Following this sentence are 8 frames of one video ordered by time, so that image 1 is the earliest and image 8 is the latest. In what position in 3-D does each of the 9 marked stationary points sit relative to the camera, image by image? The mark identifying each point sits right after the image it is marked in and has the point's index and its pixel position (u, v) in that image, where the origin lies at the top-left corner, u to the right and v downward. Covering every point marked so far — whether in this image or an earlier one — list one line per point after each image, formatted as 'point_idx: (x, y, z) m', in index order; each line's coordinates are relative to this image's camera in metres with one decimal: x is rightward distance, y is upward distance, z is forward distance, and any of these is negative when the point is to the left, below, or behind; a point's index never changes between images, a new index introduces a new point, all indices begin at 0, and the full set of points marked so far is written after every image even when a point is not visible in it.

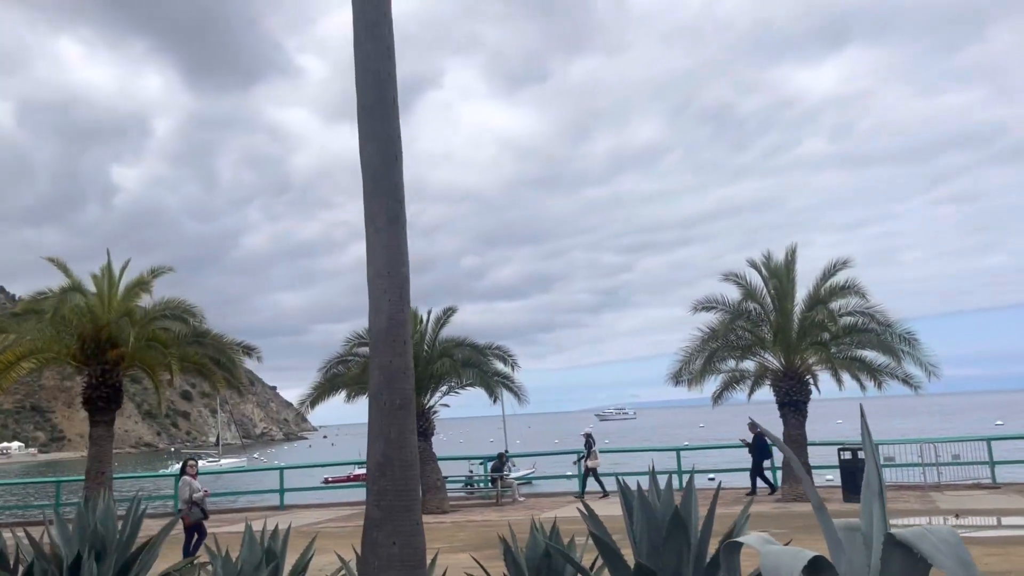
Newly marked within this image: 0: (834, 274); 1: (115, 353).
0: (+6.2, +0.3, +15.9) m
1: (-7.1, -1.2, +14.7) m
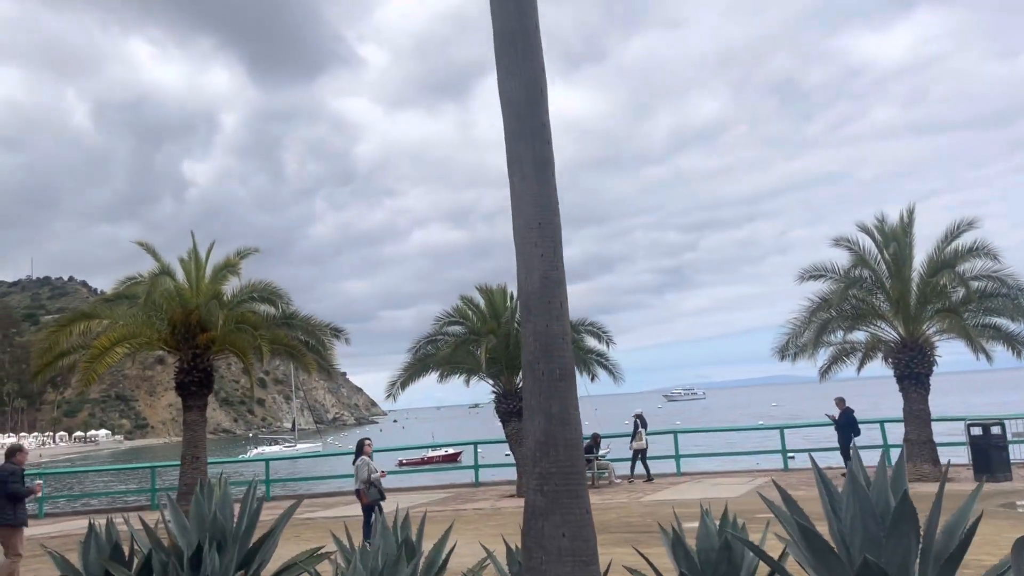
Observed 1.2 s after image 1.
0: (+7.9, +0.9, +14.6) m
1: (-5.4, -0.9, +14.6) m
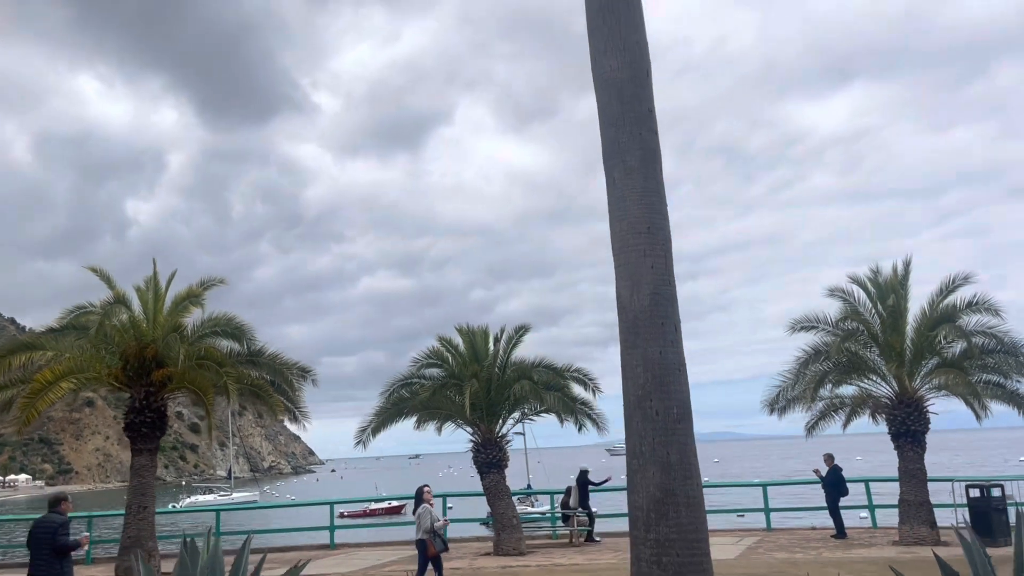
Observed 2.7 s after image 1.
0: (+7.6, 0.0, +14.3) m
1: (-5.7, -1.4, +13.3) m
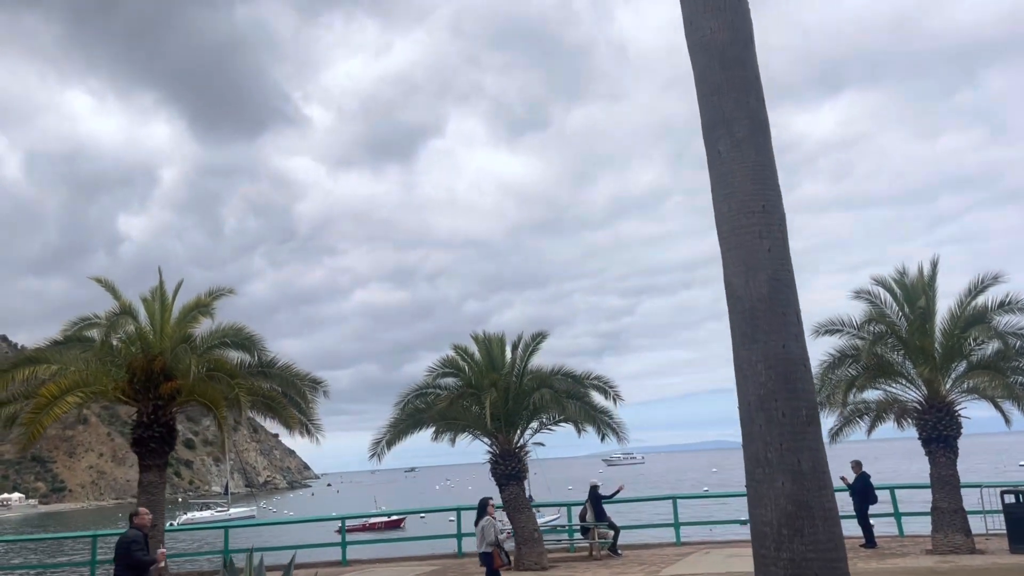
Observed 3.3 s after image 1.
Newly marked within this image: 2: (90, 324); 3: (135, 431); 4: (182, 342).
0: (+7.9, 0.0, +14.0) m
1: (-5.3, -1.5, +12.9) m
2: (-6.8, -0.6, +13.3) m
3: (-6.0, -2.3, +13.1) m
4: (-5.2, -0.8, +13.1) m
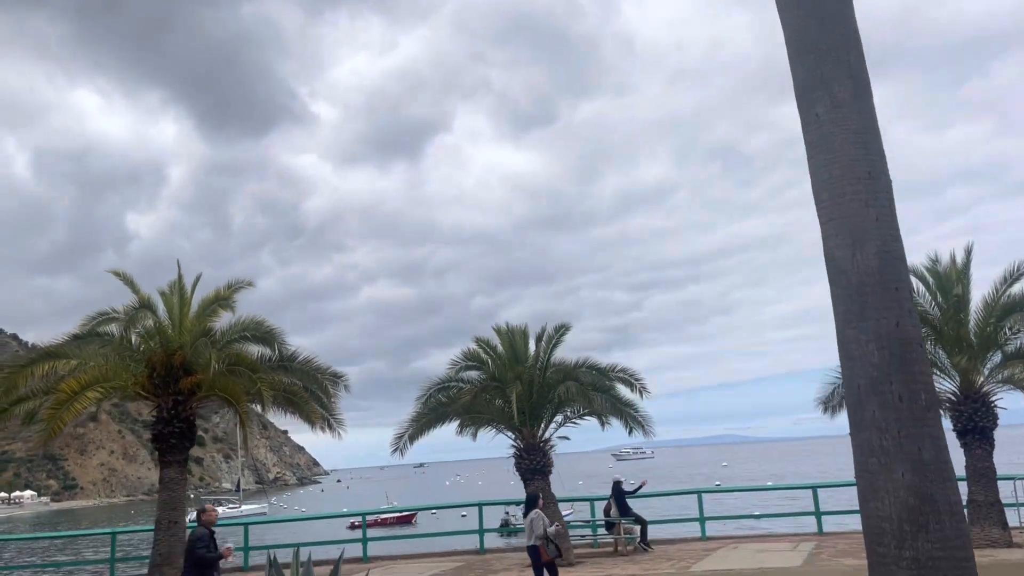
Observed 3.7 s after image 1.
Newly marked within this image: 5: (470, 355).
0: (+8.3, +0.2, +13.7) m
1: (-4.9, -1.4, +12.7) m
2: (-6.4, -0.5, +13.1) m
3: (-5.6, -2.2, +12.9) m
4: (-4.8, -0.7, +12.9) m
5: (-0.7, -1.2, +14.4) m
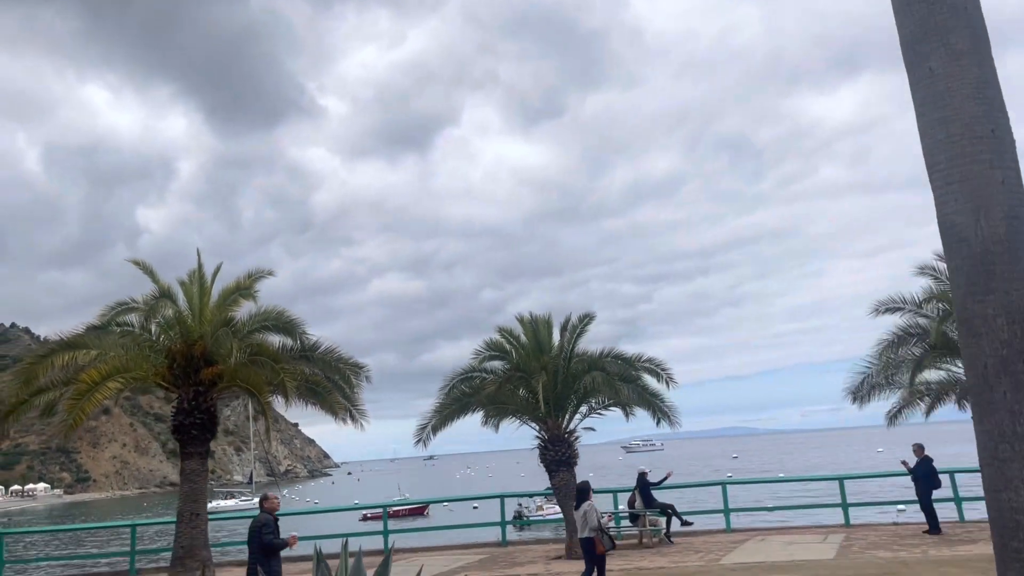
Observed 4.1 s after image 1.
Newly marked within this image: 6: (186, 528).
0: (+8.7, +0.4, +13.3) m
1: (-4.6, -1.3, +12.5) m
2: (-6.0, -0.3, +12.9) m
3: (-5.2, -2.0, +12.7) m
4: (-4.5, -0.6, +12.7) m
5: (-0.3, -1.0, +14.1) m
6: (-4.9, -3.6, +12.5) m
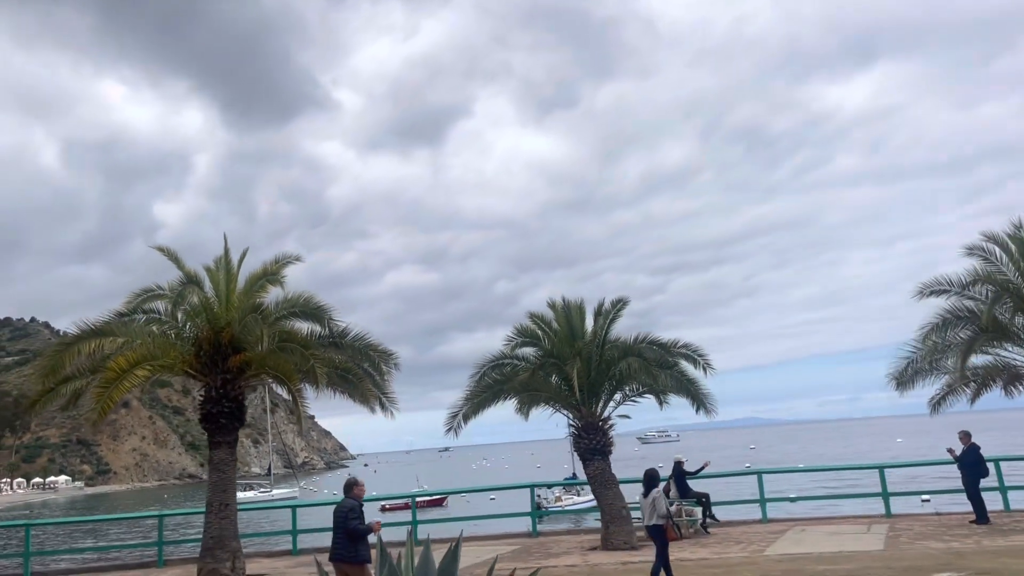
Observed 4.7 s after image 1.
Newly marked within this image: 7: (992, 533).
0: (+9.2, +0.7, +12.8) m
1: (-4.0, -1.1, +12.2) m
2: (-5.5, -0.1, +12.7) m
3: (-4.6, -1.8, +12.5) m
4: (-3.9, -0.4, +12.4) m
5: (+0.2, -0.7, +13.8) m
6: (-4.4, -3.4, +12.3) m
7: (+7.3, -3.7, +12.6) m
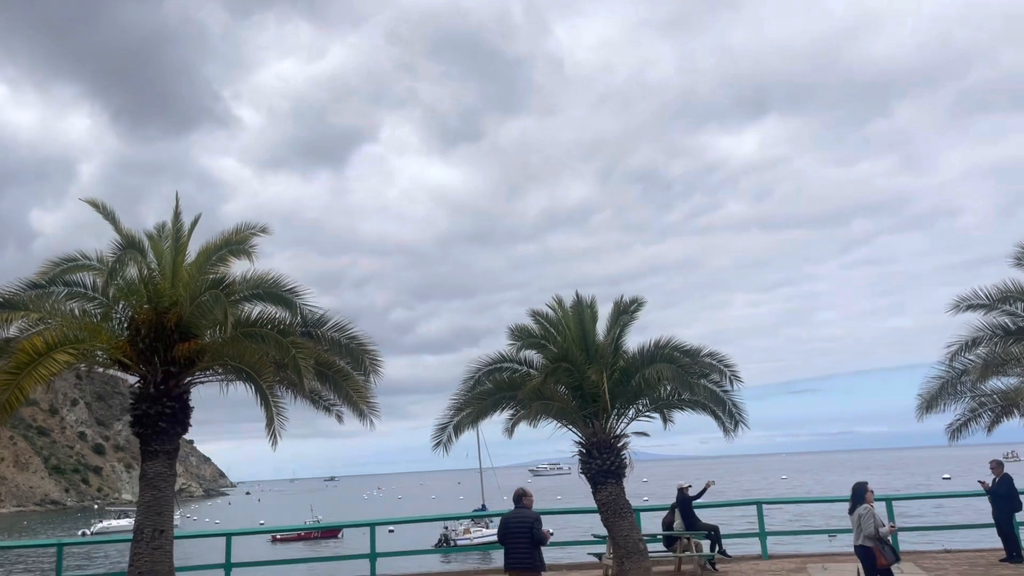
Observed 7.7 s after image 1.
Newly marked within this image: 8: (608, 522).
0: (+9.3, +0.4, +12.0) m
1: (-3.8, -0.7, +9.7) m
2: (-5.3, +0.3, +10.1) m
3: (-4.5, -1.4, +9.9) m
4: (-3.7, 0.0, +10.0) m
5: (+0.2, -0.6, +11.8) m
6: (-4.3, -3.1, +9.7) m
7: (+7.2, -3.9, +11.4) m
8: (+1.3, -3.2, +11.2) m
